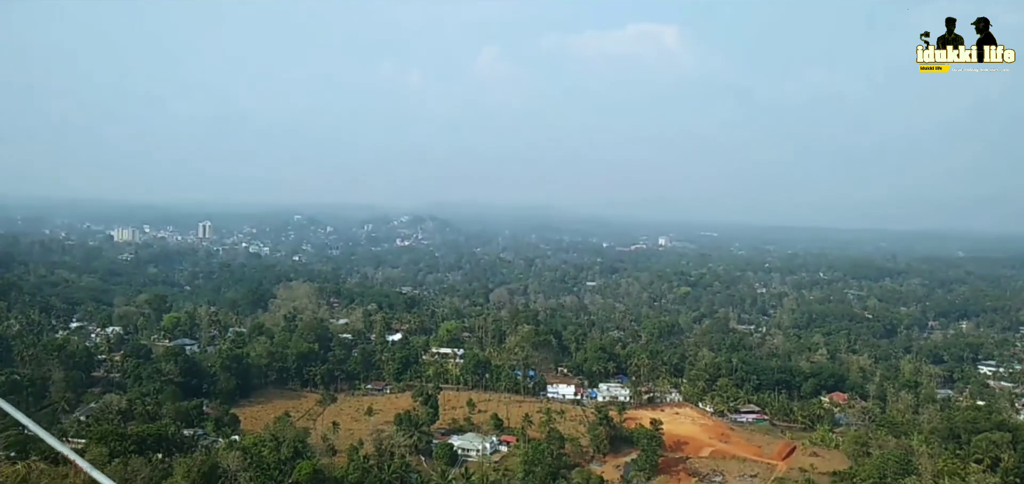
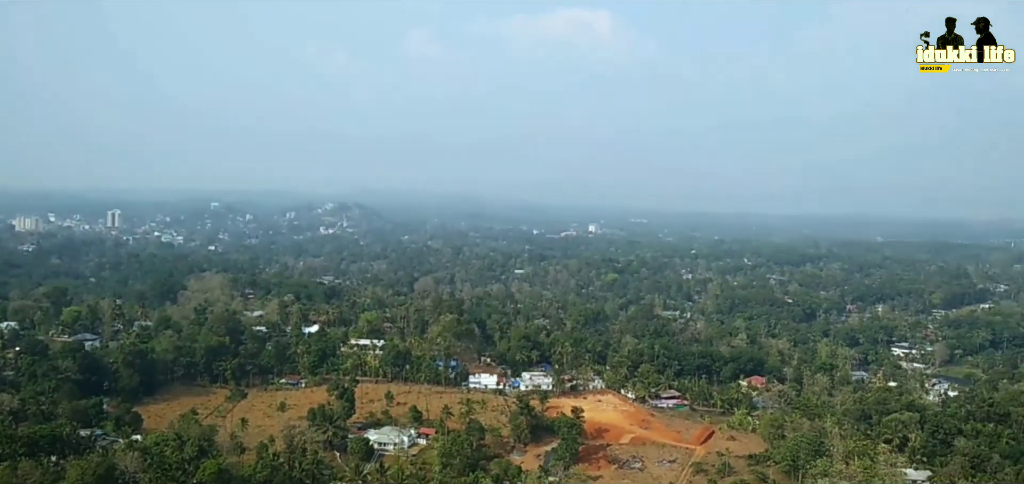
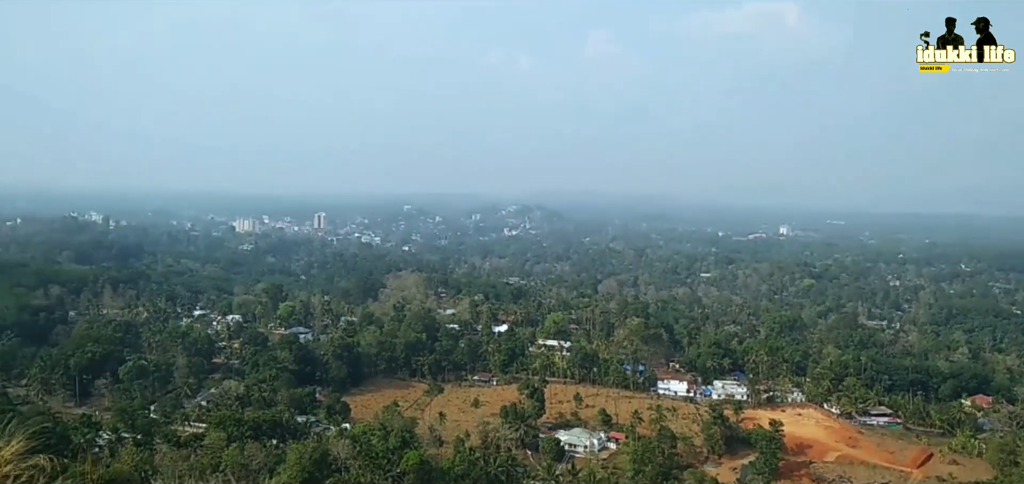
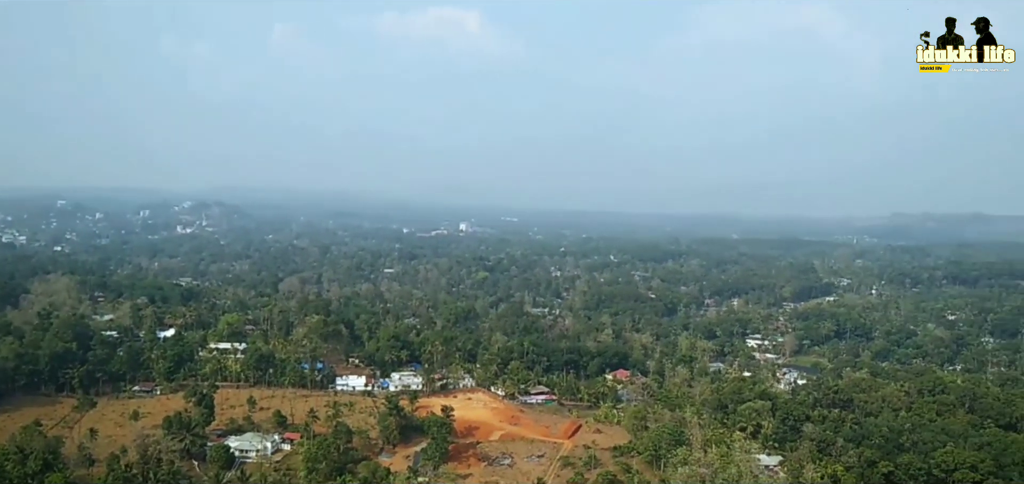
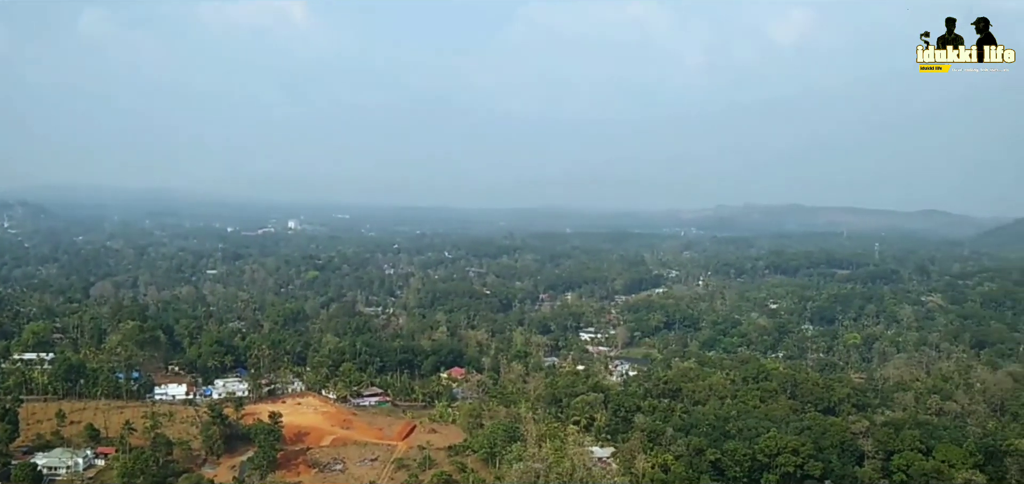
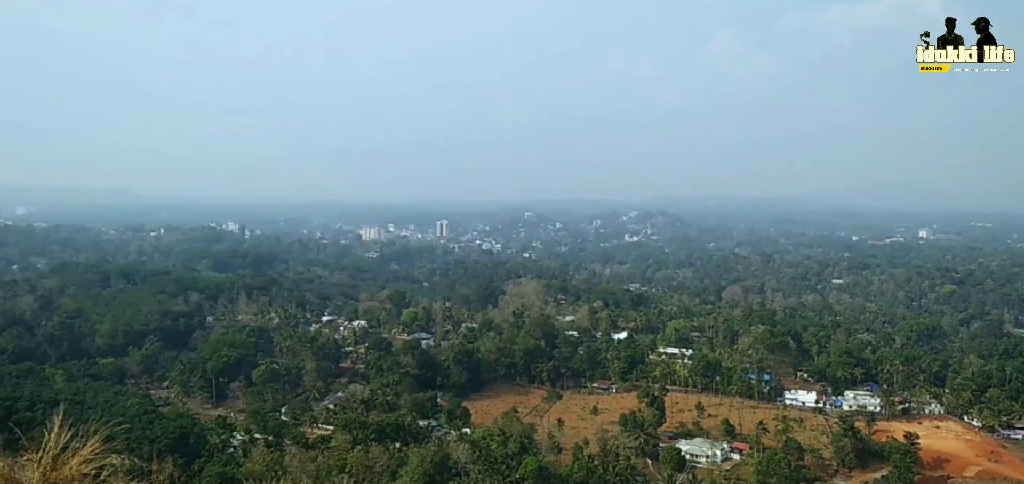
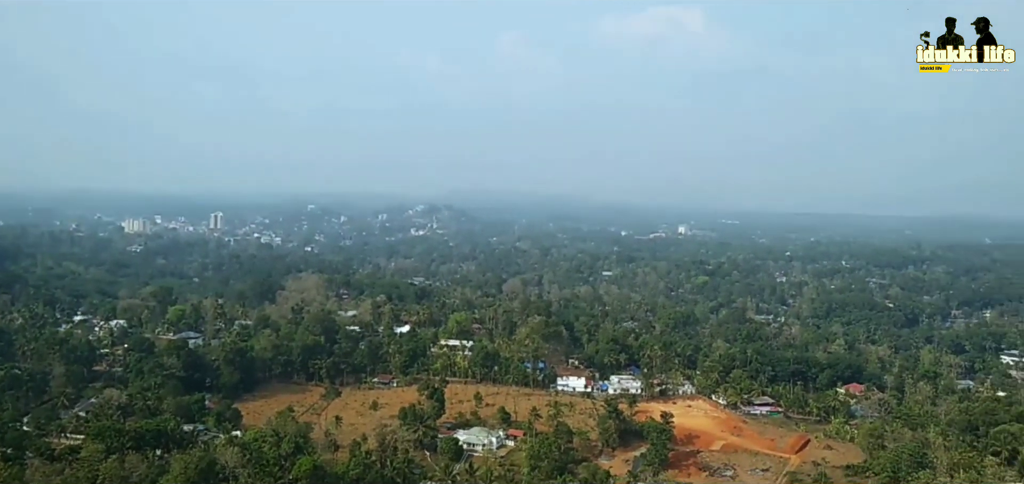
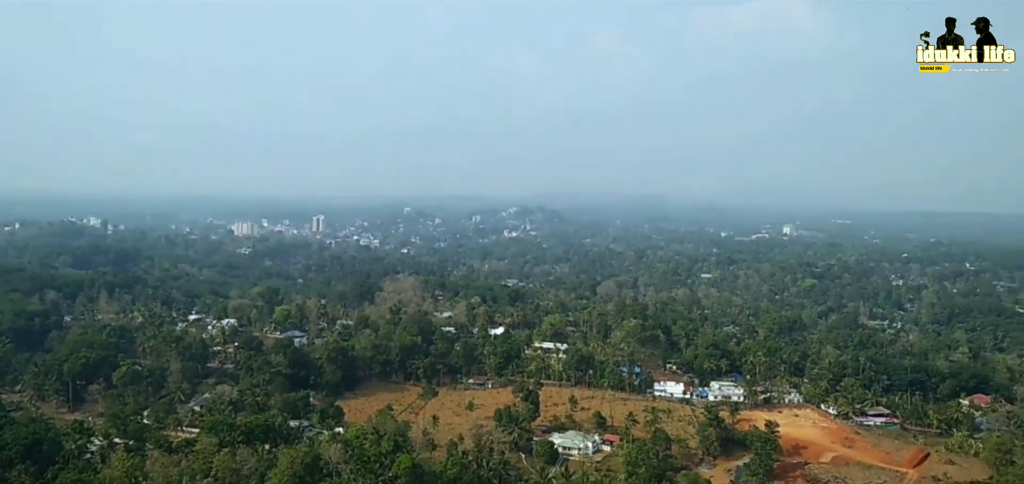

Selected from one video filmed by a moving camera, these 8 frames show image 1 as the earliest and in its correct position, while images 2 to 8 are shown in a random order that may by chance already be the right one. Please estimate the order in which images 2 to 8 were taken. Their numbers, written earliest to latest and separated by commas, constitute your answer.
3, 6, 8, 7, 2, 4, 5
